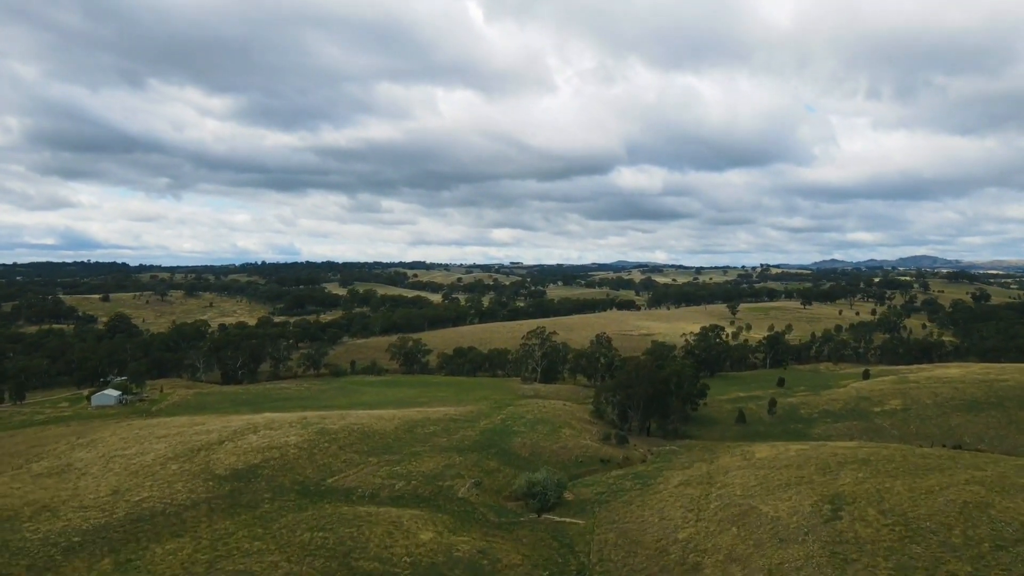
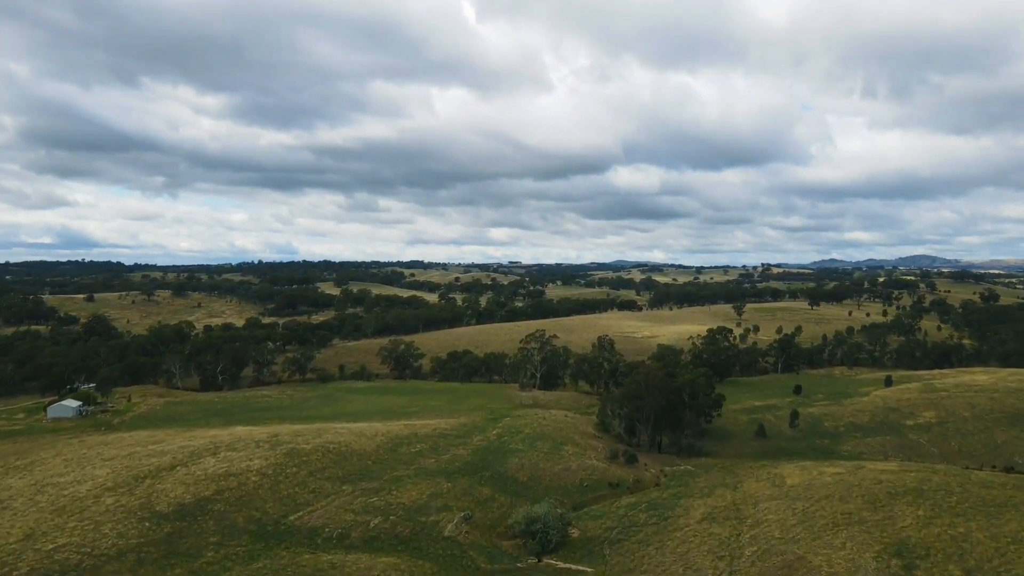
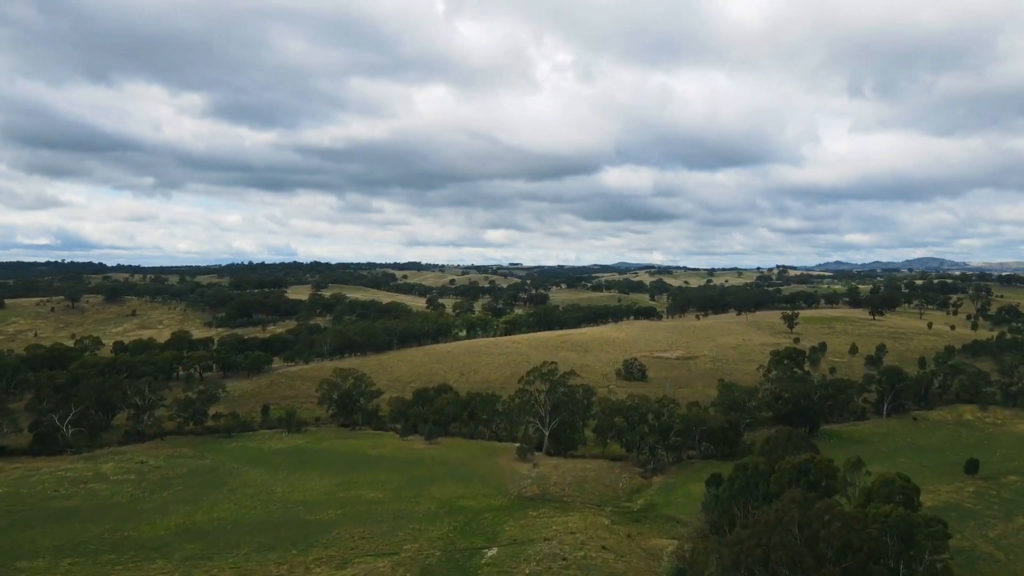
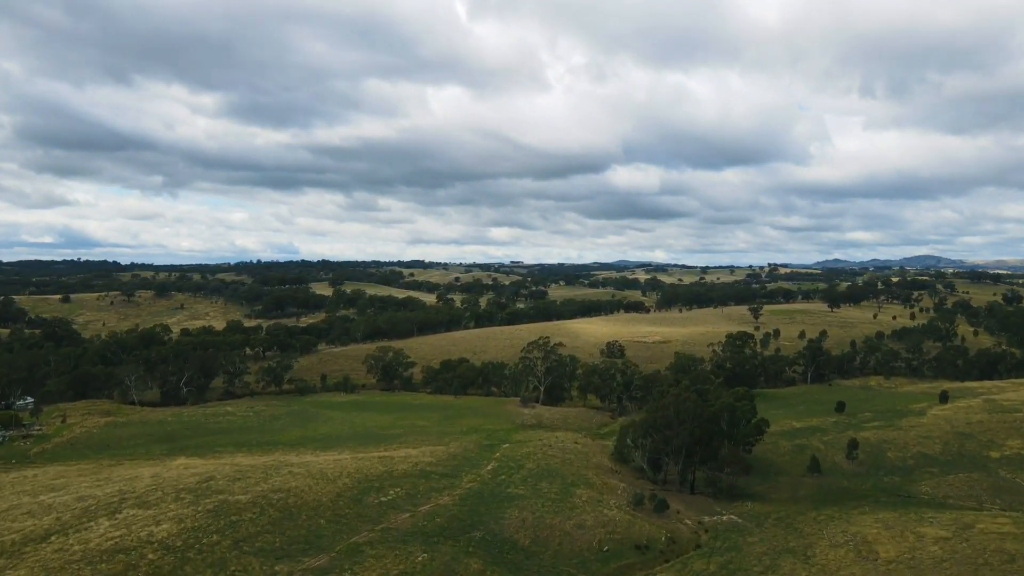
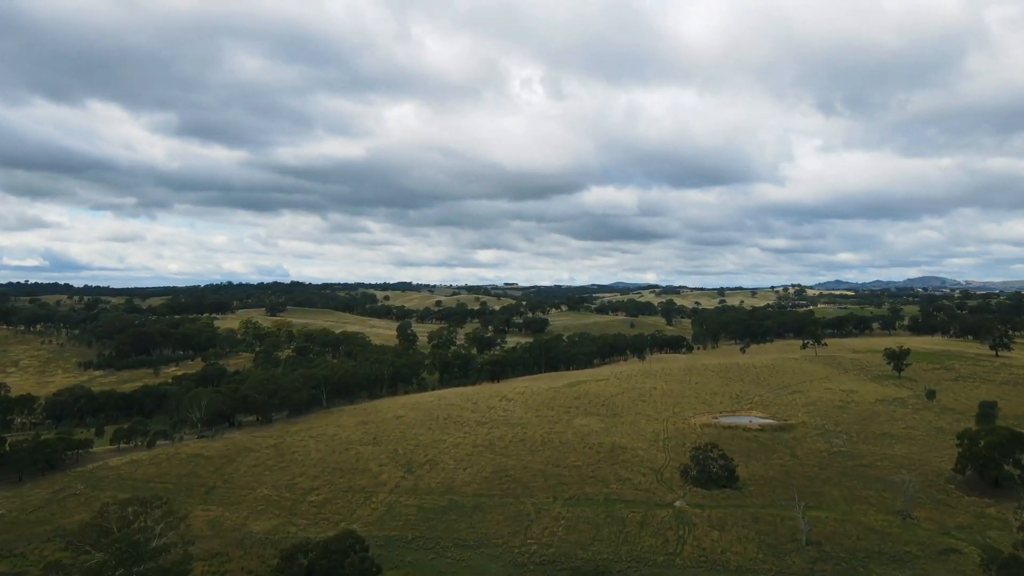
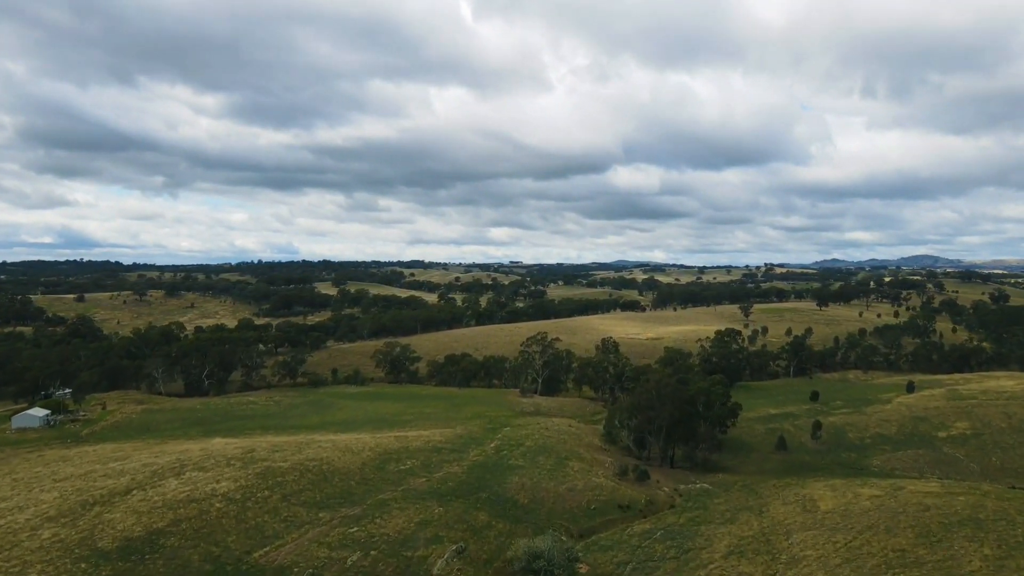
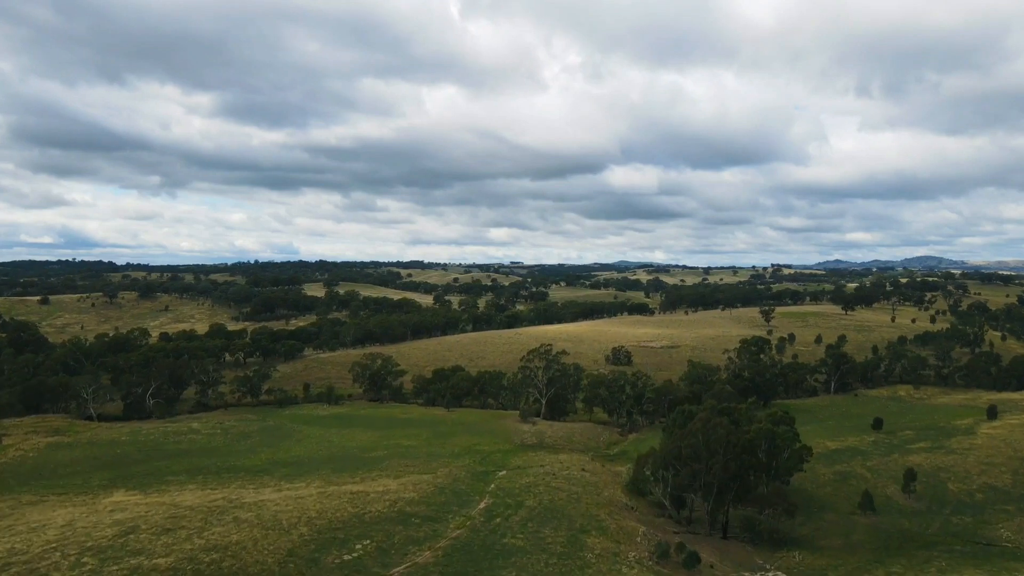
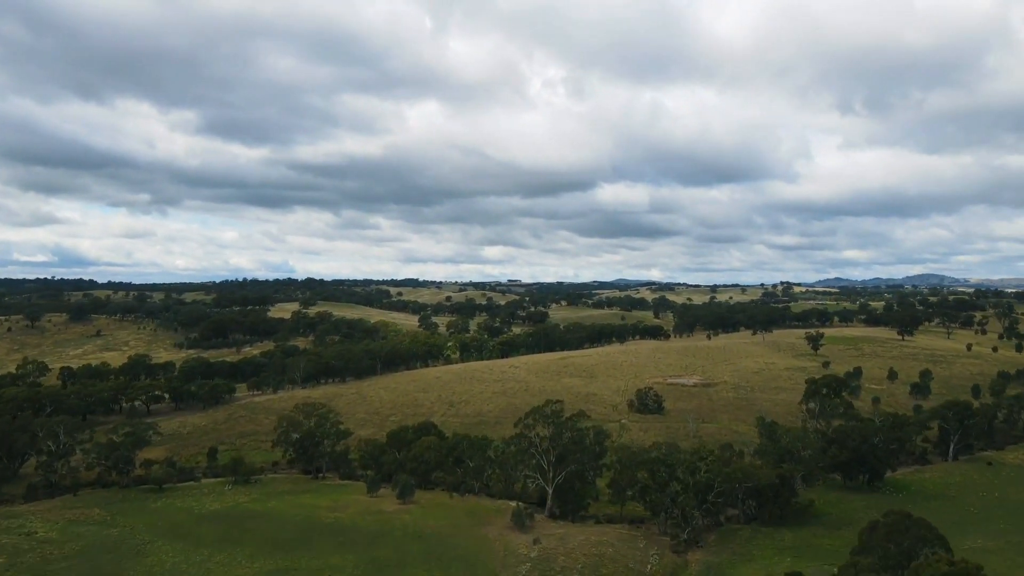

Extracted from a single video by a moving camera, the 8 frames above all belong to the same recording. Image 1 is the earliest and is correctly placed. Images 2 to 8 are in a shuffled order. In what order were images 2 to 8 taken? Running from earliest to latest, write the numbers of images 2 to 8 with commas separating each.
2, 6, 4, 7, 3, 8, 5
